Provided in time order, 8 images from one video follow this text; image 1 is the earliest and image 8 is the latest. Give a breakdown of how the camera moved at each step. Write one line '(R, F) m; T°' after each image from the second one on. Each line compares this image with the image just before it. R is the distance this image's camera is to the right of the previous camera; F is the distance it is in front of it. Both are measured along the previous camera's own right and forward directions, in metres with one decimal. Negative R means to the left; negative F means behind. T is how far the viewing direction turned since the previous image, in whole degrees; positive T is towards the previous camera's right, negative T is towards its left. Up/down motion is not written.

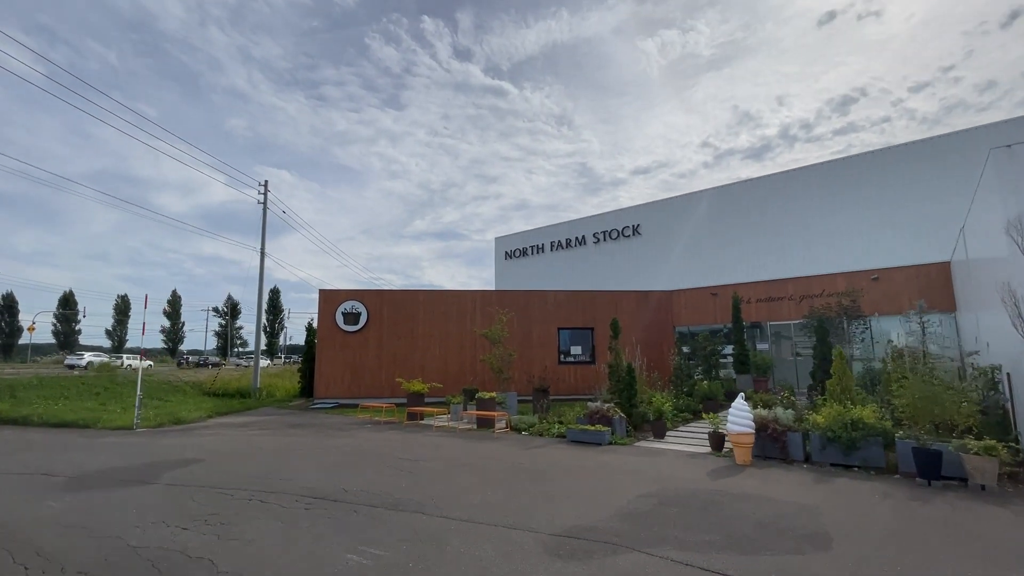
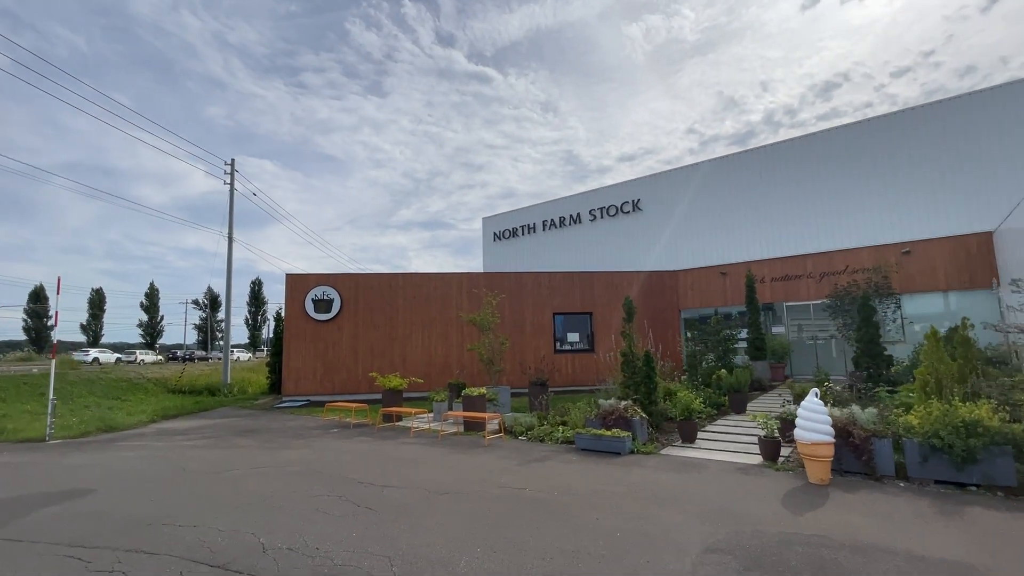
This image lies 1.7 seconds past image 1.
(-0.1, +2.0) m; +1°
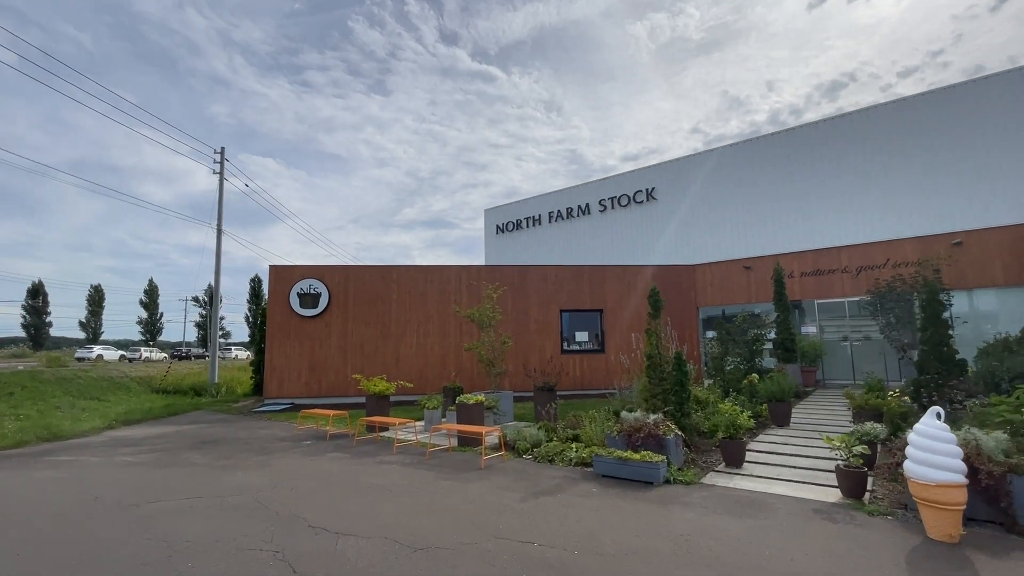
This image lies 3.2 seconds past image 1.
(0.0, +1.6) m; 0°
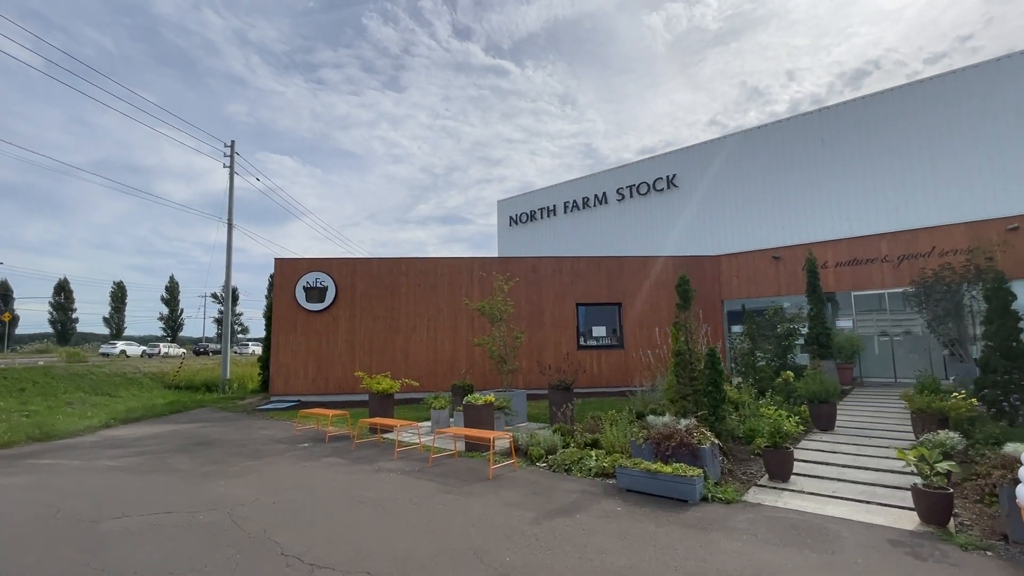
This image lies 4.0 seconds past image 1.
(+0.1, +0.8) m; -2°
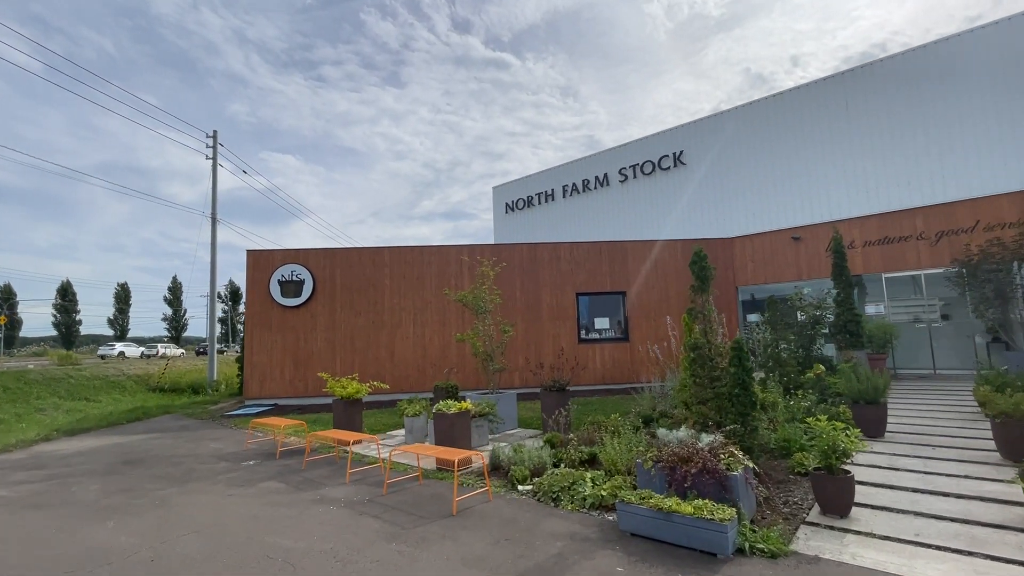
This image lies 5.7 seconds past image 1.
(+0.3, +1.4) m; -1°
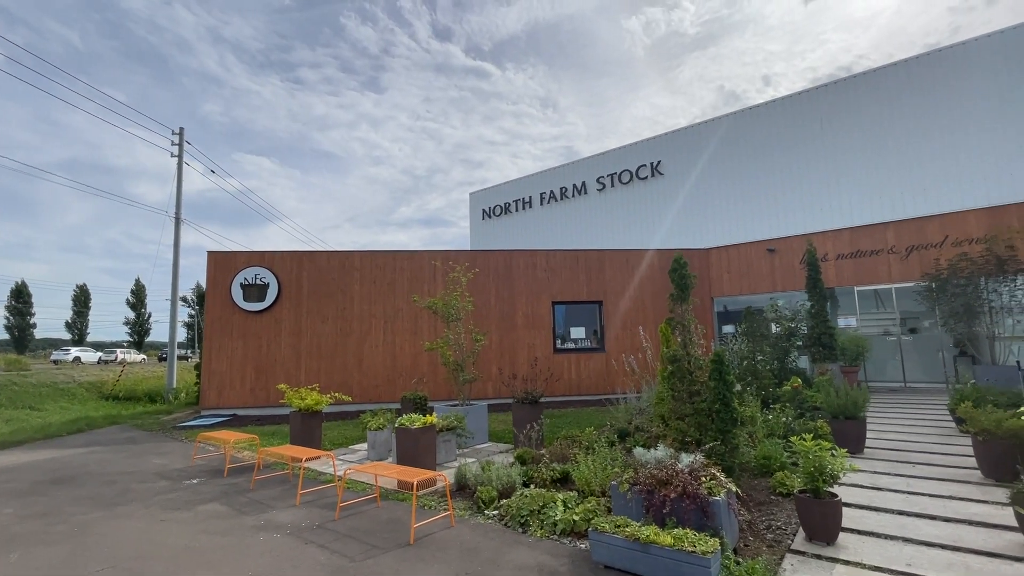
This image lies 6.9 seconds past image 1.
(+0.1, +0.4) m; +3°
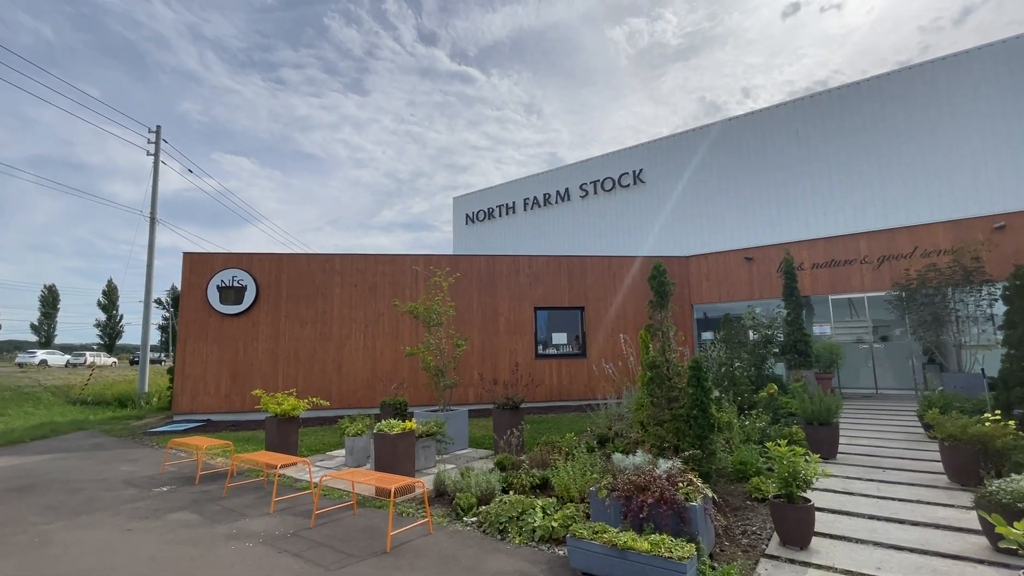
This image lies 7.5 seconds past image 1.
(0.0, 0.0) m; +2°
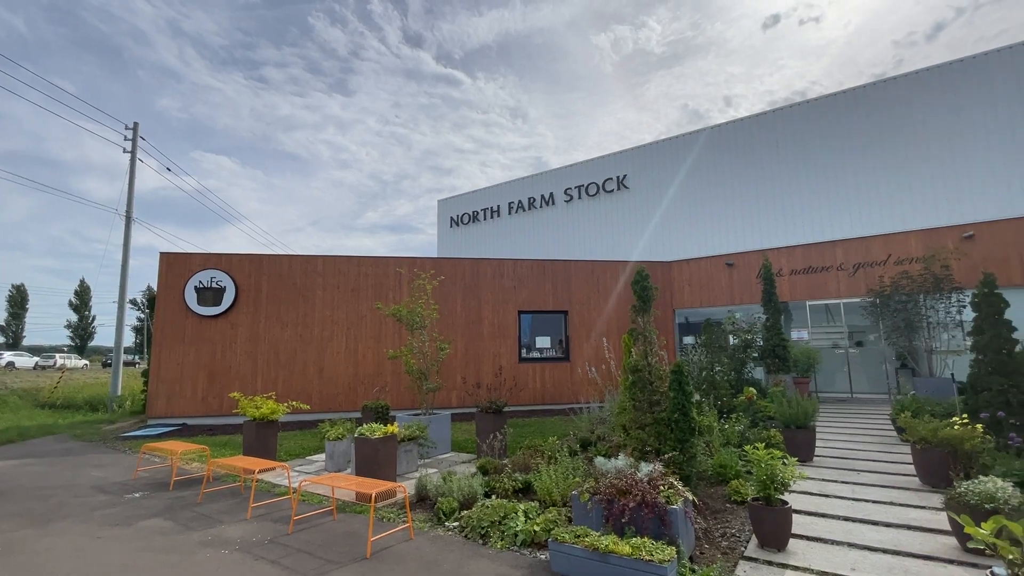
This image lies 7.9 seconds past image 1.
(0.0, 0.0) m; +2°
